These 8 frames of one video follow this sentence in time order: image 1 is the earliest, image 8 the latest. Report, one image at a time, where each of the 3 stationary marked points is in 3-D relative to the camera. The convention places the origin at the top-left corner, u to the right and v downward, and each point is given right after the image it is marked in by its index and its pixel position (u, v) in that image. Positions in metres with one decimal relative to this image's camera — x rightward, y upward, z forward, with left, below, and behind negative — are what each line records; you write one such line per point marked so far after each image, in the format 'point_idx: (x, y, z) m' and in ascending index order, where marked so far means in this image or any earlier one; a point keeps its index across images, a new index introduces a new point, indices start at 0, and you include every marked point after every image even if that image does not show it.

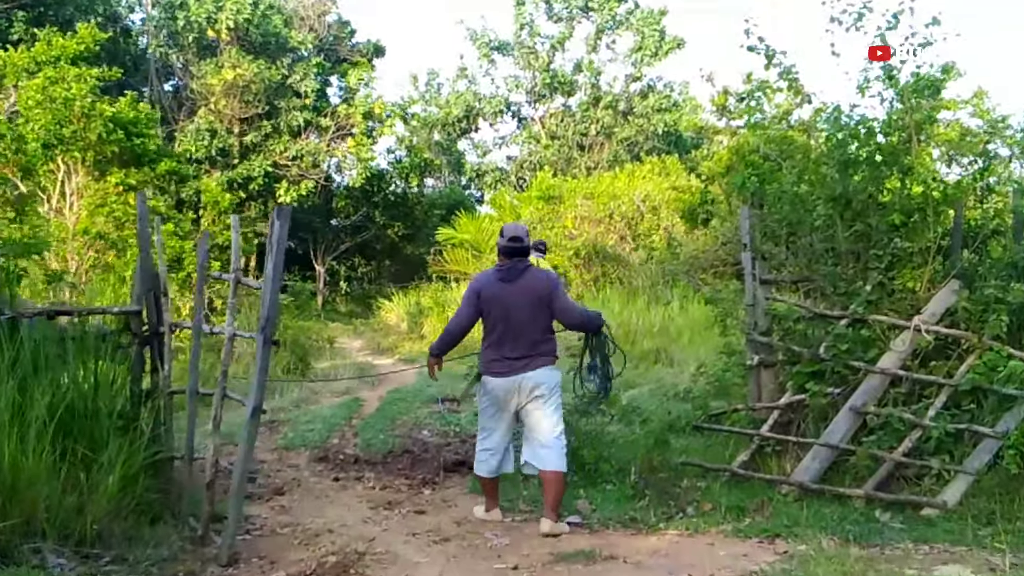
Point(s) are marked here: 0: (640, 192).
0: (+1.6, +1.2, +16.3) m
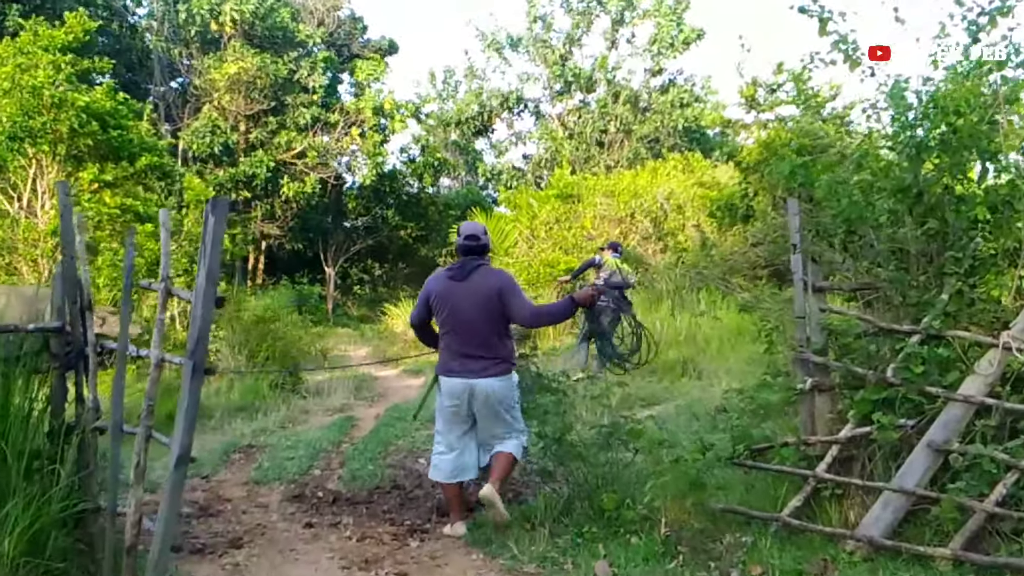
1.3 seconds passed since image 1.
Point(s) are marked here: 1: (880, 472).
0: (+1.8, +1.2, +15.3) m
1: (+1.4, -0.7, +4.8) m
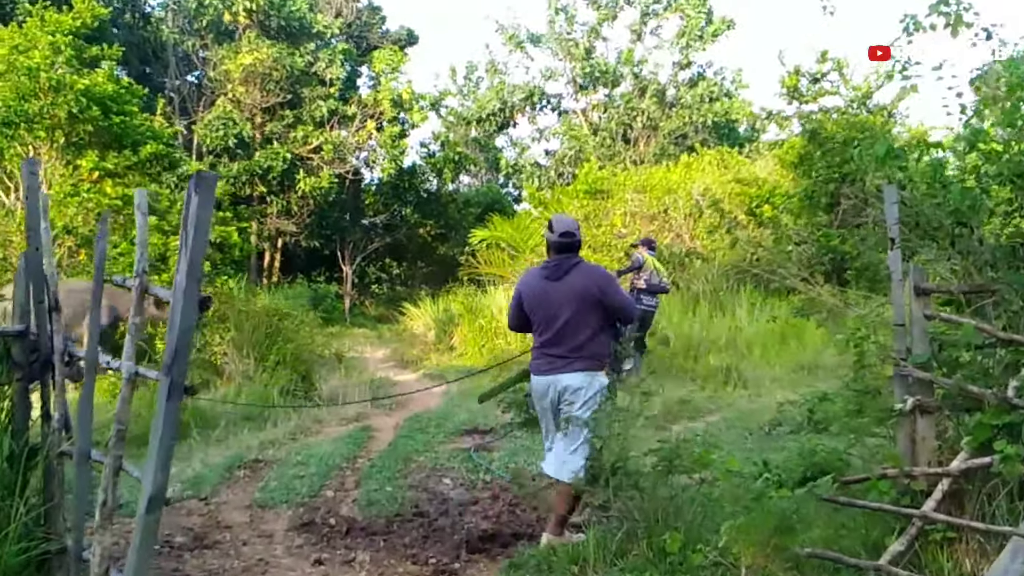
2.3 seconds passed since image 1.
0: (+2.1, +1.2, +14.5) m
1: (+1.5, -0.7, +4.0) m
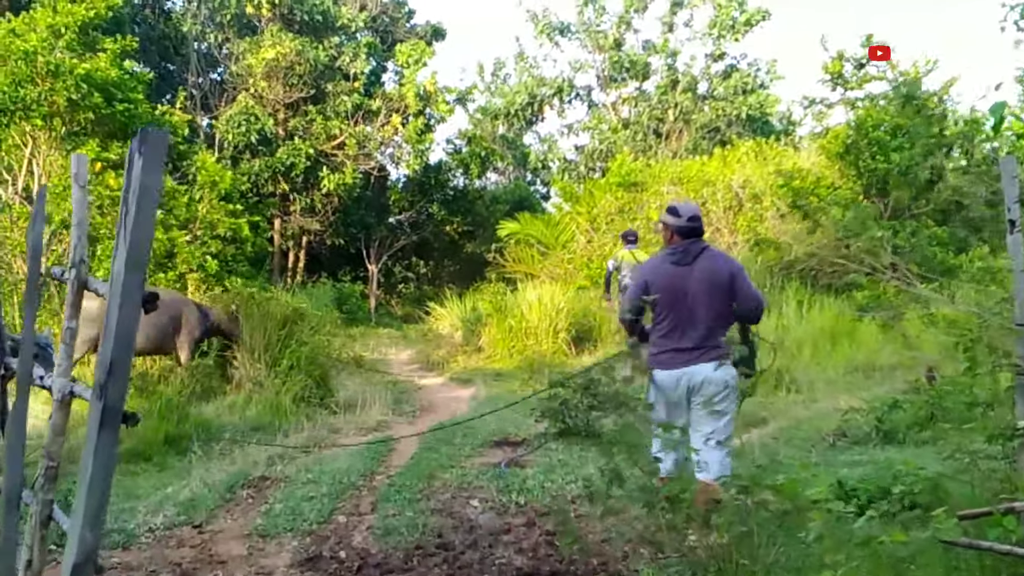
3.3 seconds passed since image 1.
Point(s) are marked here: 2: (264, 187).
0: (+2.4, +1.2, +13.7) m
1: (+1.6, -0.7, +3.2) m
2: (-3.4, +1.4, +18.0) m
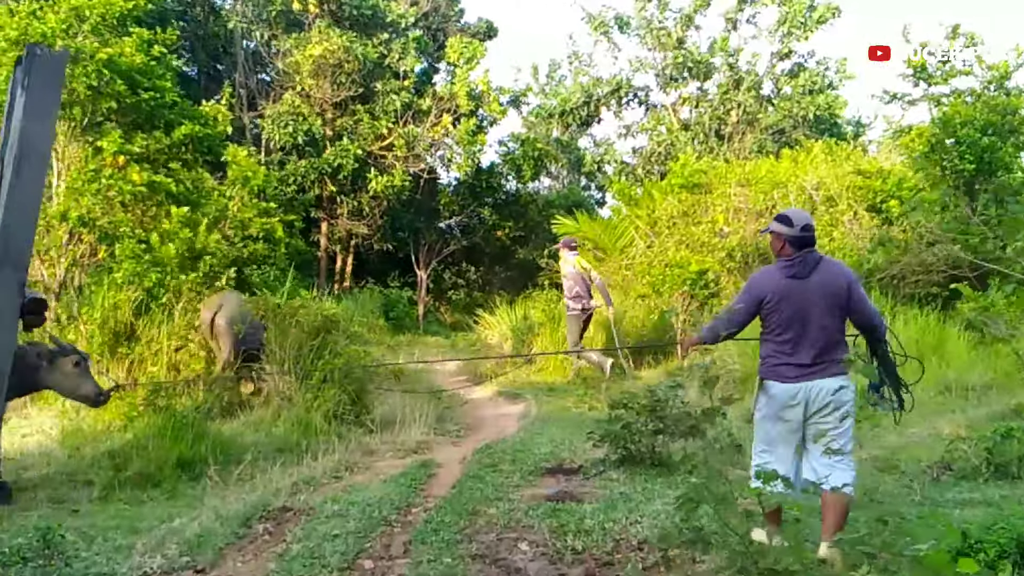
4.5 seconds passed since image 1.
0: (+2.9, +1.1, +12.8) m
1: (+1.7, -0.7, +2.4) m
2: (-2.7, +1.3, +17.4) m
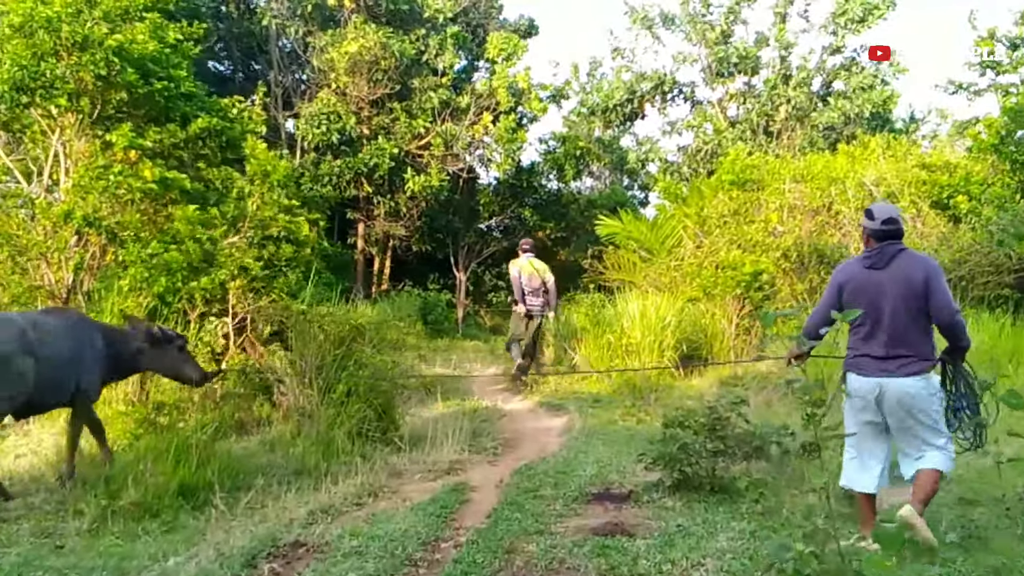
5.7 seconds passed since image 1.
0: (+3.3, +1.1, +12.0) m
1: (+1.8, -0.7, +1.6) m
2: (-2.2, +1.3, +16.8) m
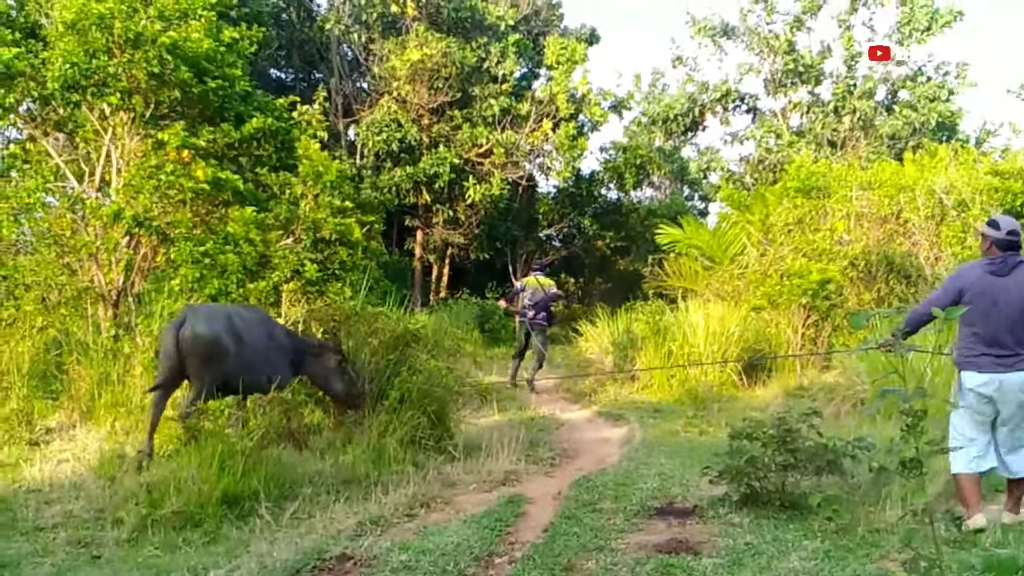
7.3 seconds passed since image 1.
0: (+3.9, +1.0, +11.6) m
1: (+1.9, -0.7, +1.3) m
2: (-1.4, +1.2, +16.6) m
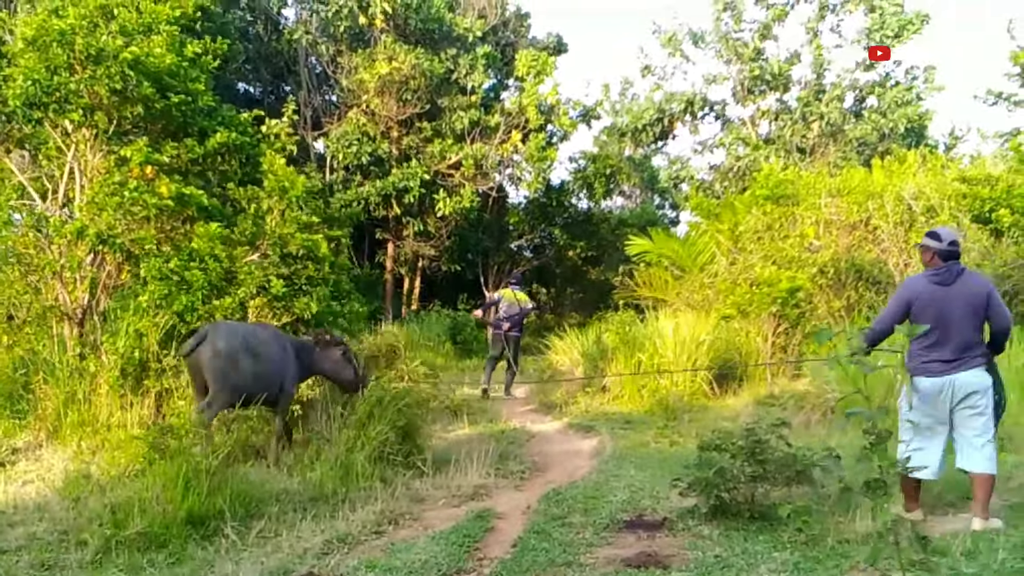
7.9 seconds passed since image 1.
0: (+3.6, +0.9, +11.7) m
1: (+1.8, -0.7, +1.3) m
2: (-1.8, +1.0, +16.5) m
